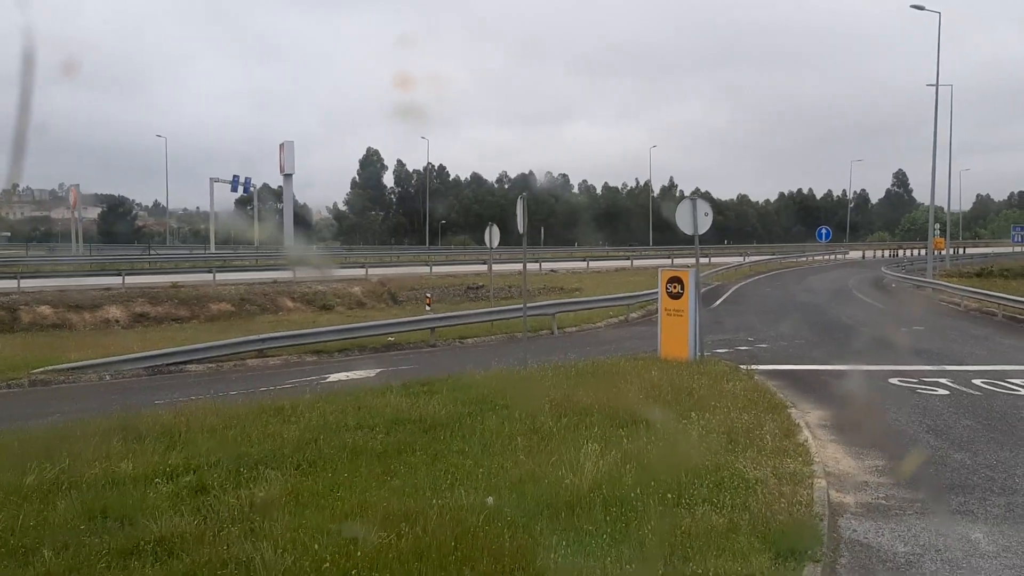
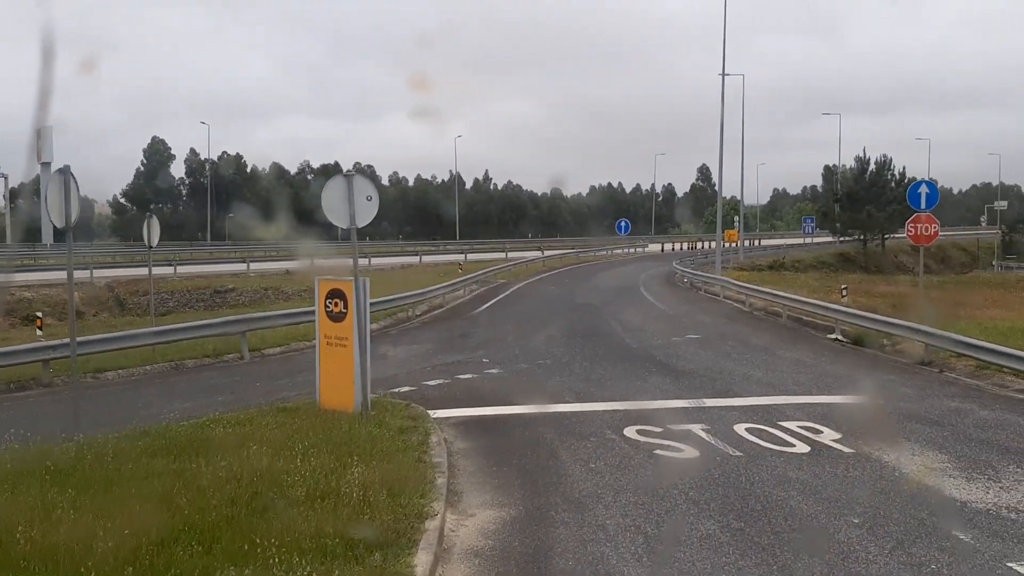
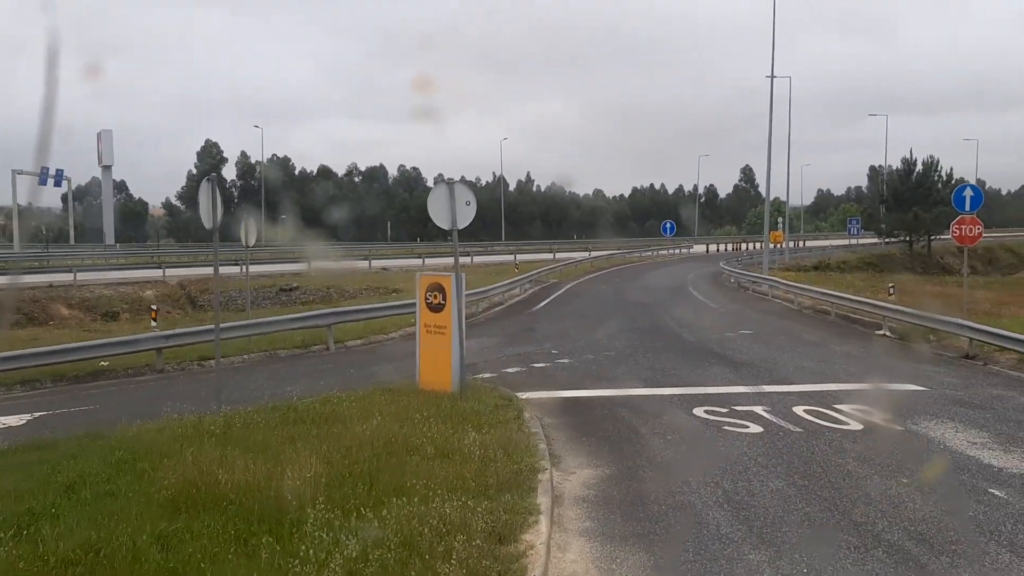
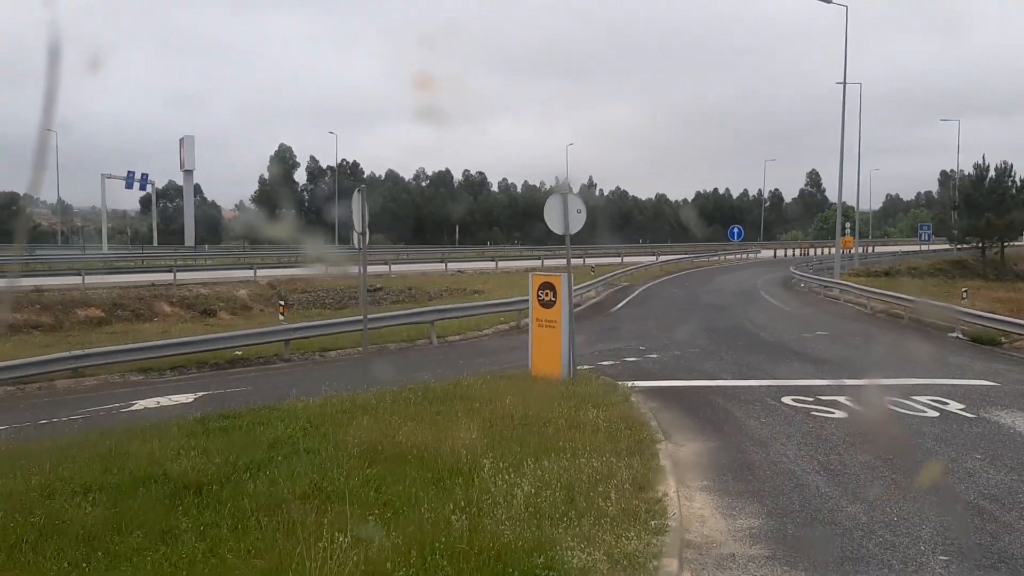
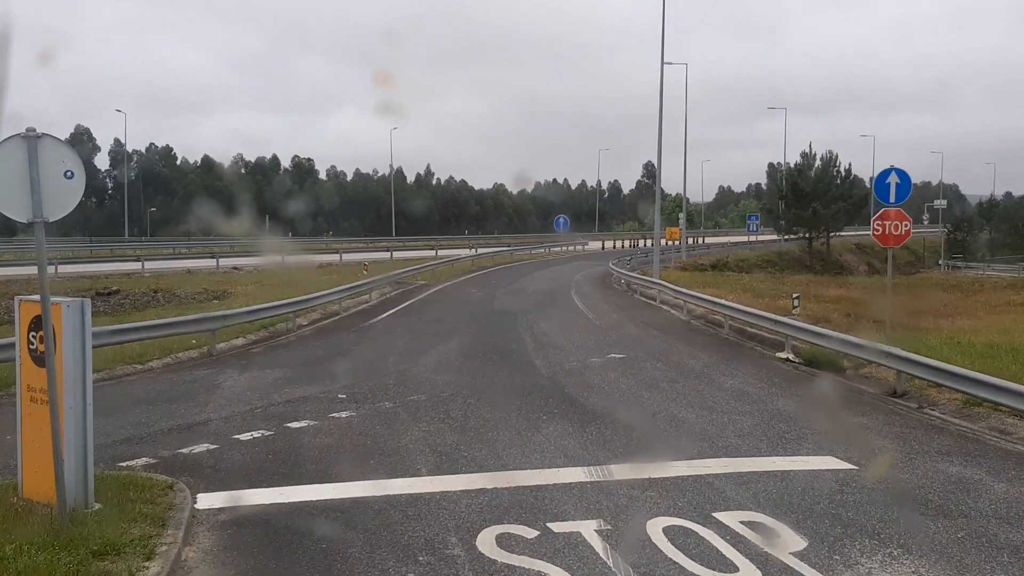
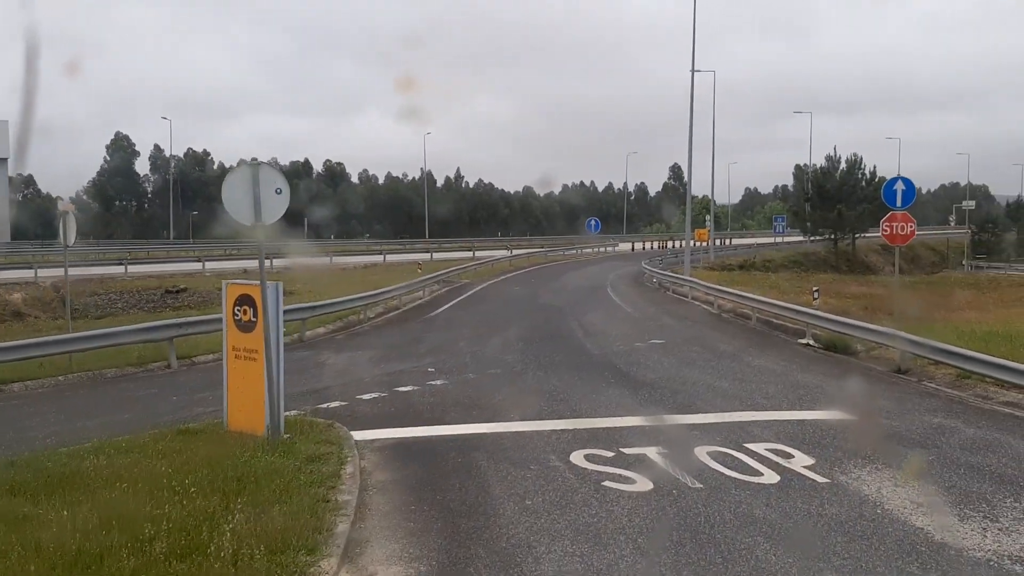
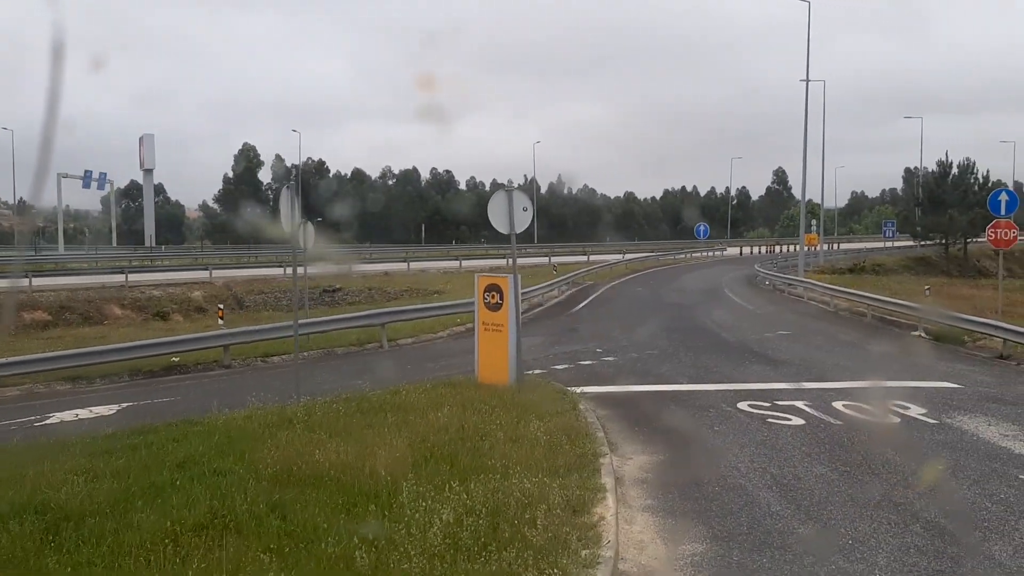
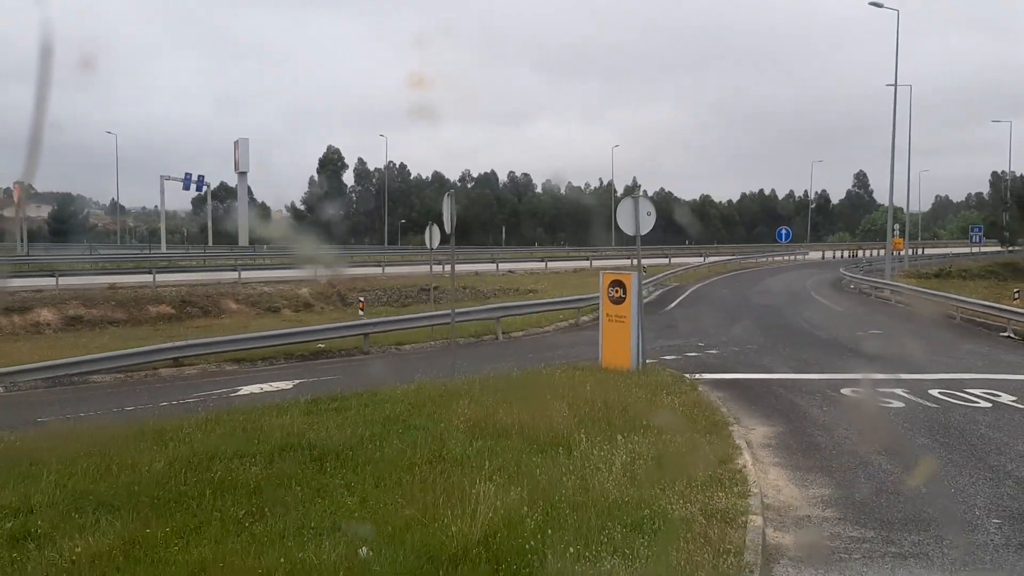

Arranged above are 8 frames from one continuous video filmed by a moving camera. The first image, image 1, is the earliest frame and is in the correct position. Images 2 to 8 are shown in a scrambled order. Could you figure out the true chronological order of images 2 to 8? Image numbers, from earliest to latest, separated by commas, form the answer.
8, 4, 7, 3, 2, 6, 5
